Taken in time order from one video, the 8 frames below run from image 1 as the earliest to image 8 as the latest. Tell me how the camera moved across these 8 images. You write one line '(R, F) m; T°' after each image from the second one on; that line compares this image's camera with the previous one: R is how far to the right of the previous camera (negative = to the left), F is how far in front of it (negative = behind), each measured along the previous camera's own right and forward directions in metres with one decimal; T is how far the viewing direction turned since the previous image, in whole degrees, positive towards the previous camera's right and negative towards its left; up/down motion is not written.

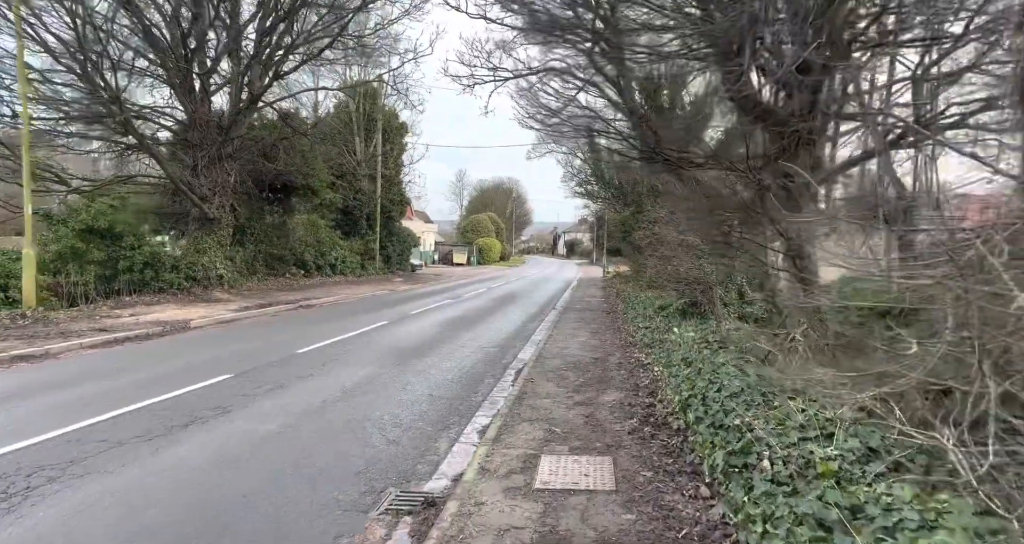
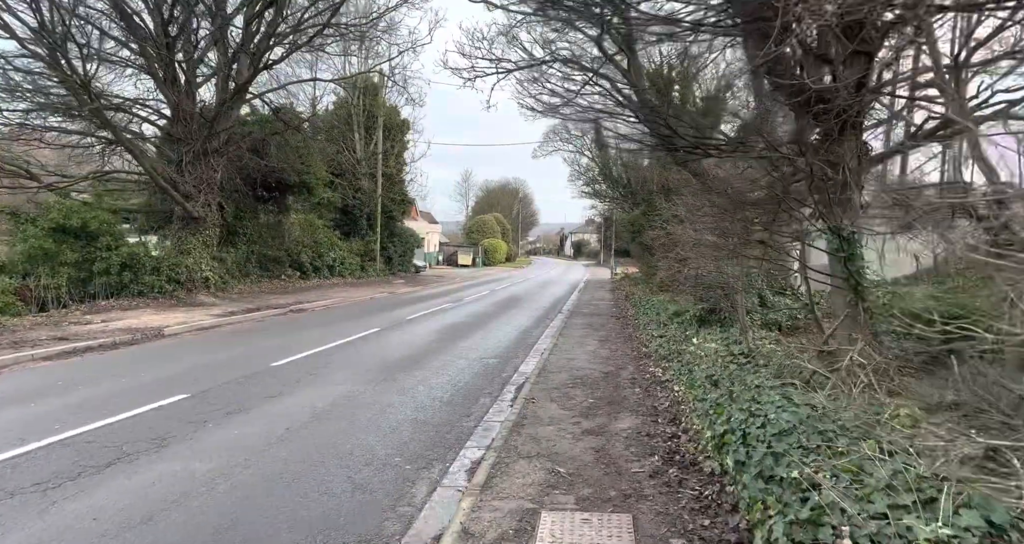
(+0.1, +0.9) m; -1°
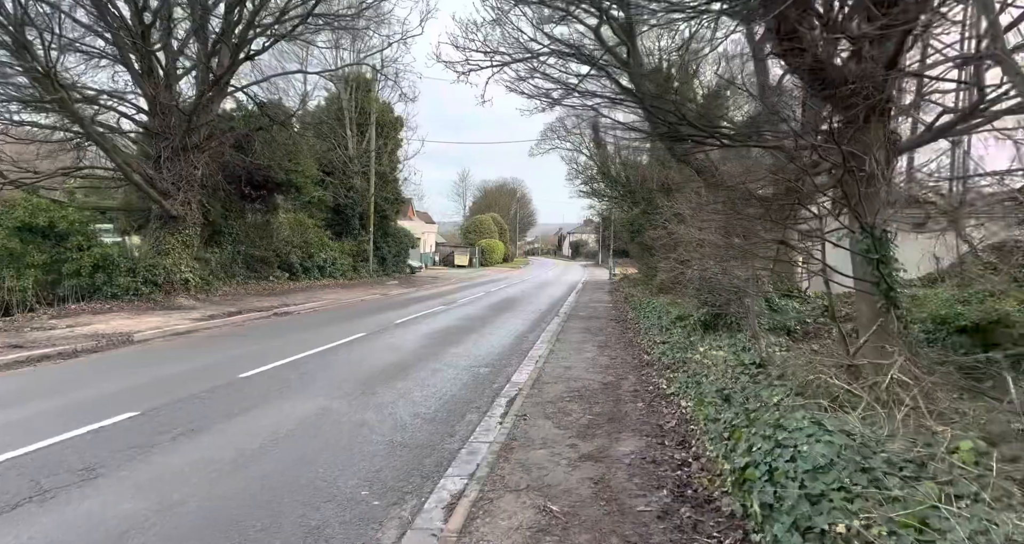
(+0.1, +0.6) m; 0°
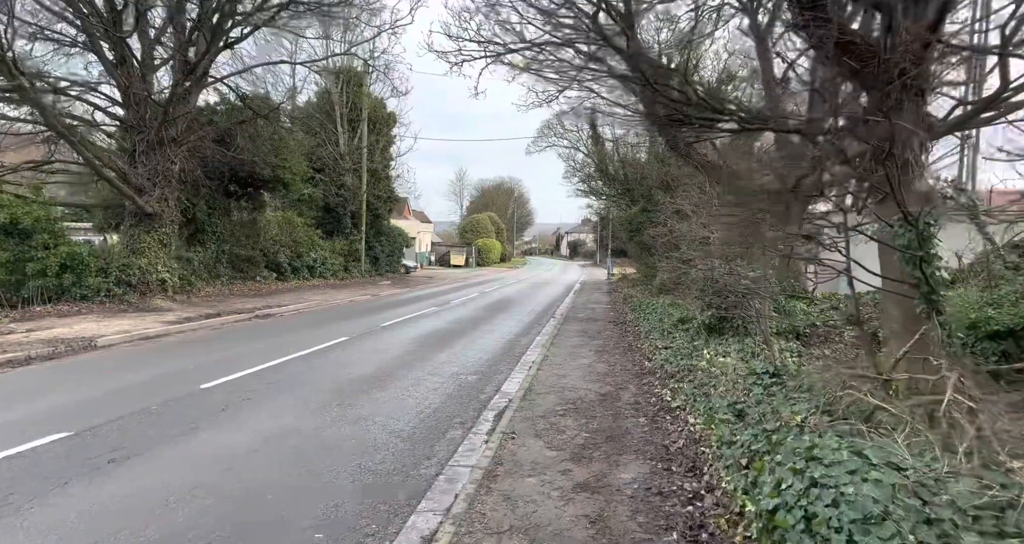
(+0.1, +0.6) m; 0°
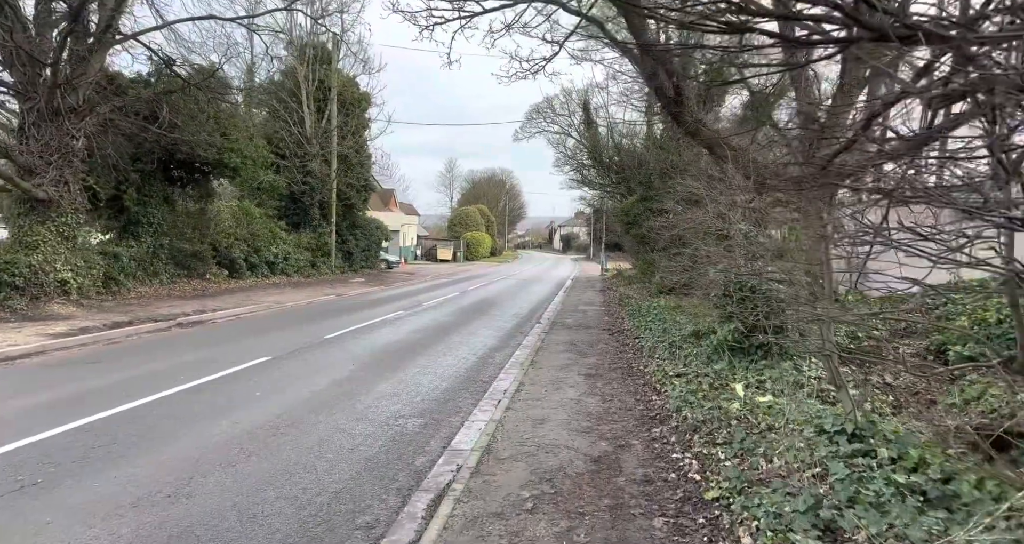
(+0.3, +2.2) m; +1°
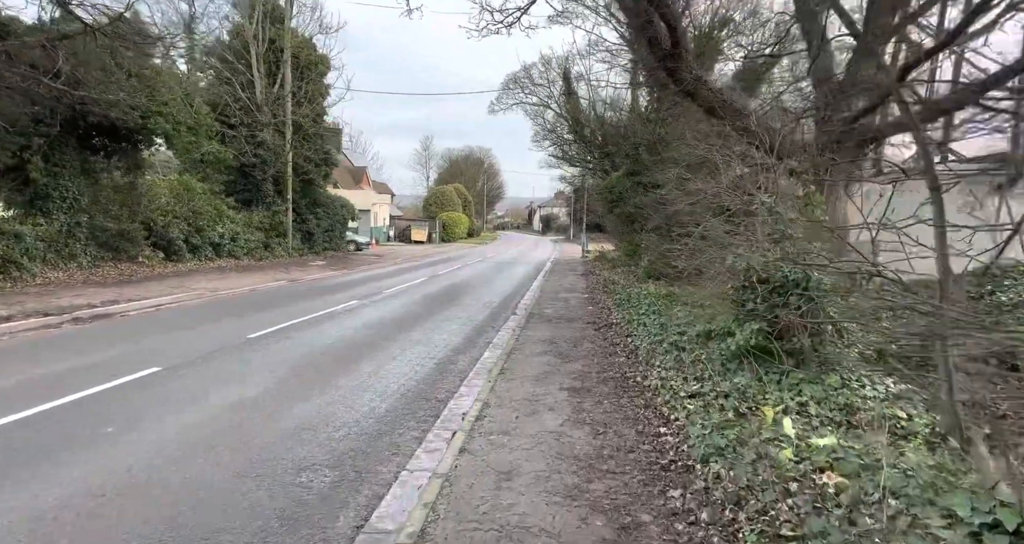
(+0.2, +1.7) m; +2°
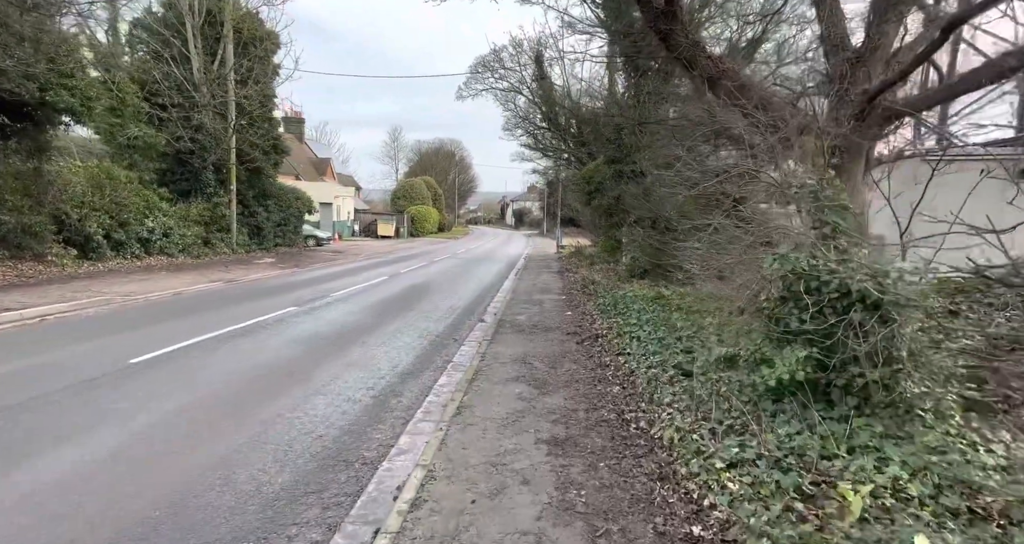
(+0.1, +1.7) m; +3°
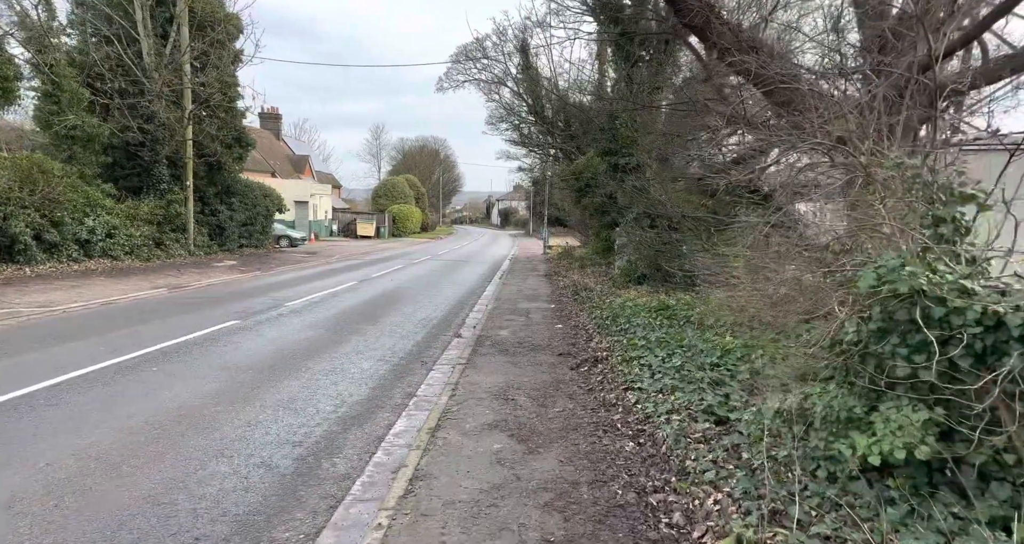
(+0.1, +1.5) m; +1°
